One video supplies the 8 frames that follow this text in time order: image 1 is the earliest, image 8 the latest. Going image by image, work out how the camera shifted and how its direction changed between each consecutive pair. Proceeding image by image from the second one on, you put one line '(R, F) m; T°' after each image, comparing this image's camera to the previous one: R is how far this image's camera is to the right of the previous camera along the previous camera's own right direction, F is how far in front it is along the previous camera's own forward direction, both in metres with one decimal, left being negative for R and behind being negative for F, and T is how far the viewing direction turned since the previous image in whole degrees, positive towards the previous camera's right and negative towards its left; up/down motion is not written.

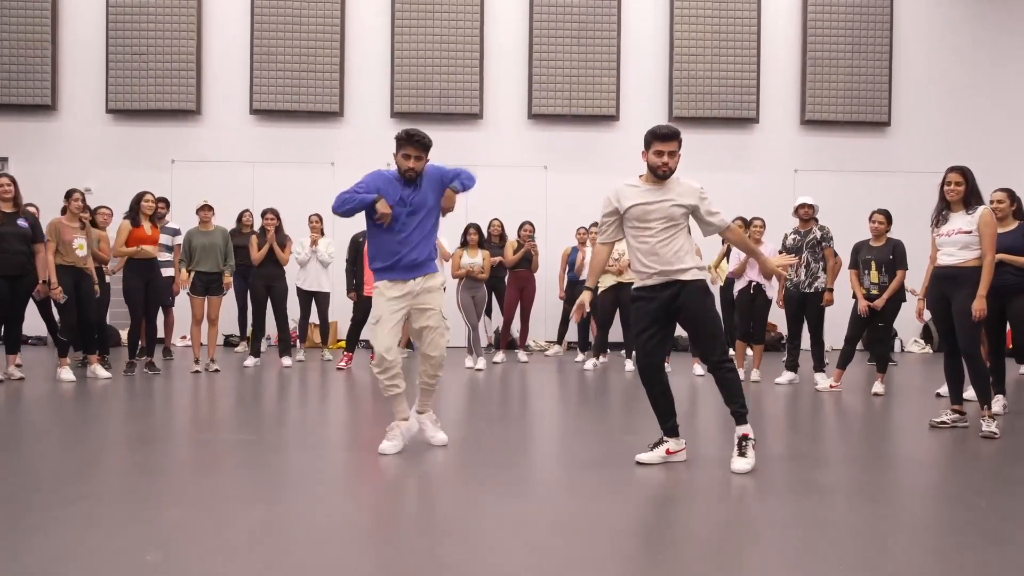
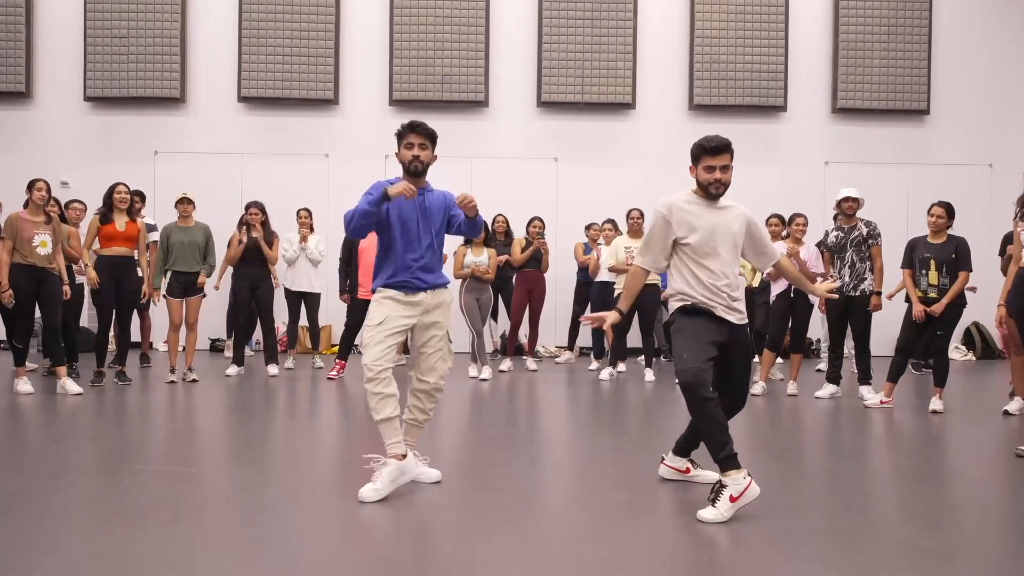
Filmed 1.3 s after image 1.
(0.0, +0.8) m; 0°
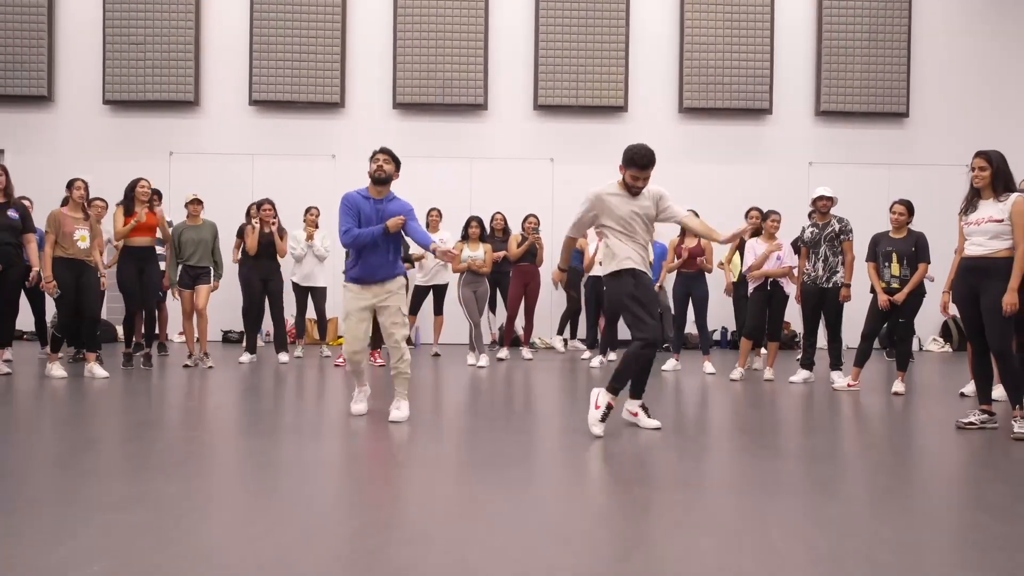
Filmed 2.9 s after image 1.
(+0.1, -0.5) m; 0°
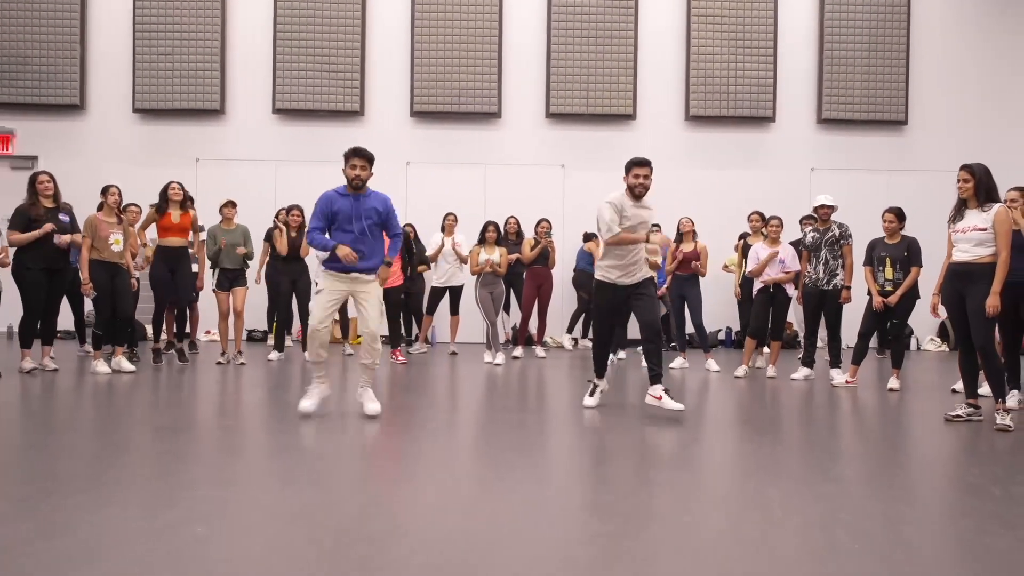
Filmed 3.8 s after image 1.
(-0.1, -0.4) m; 0°
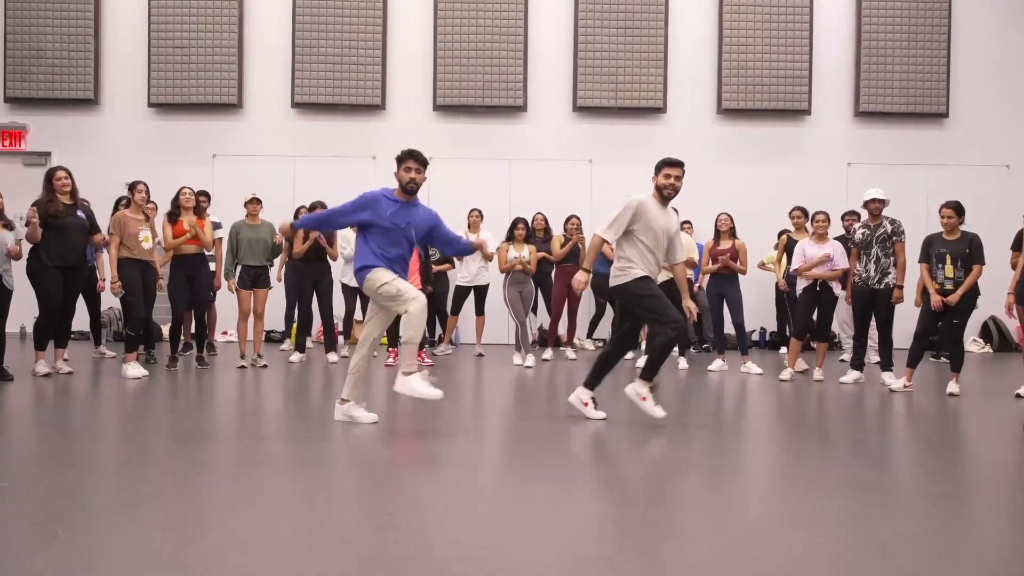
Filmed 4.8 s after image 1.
(-0.2, +0.3) m; -1°
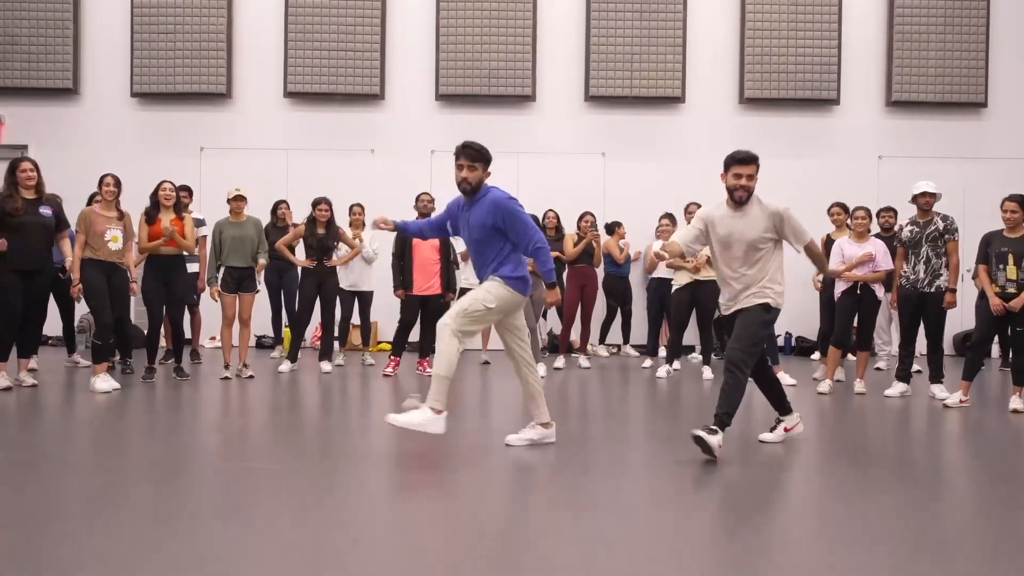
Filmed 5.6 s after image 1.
(-0.1, +0.7) m; 0°
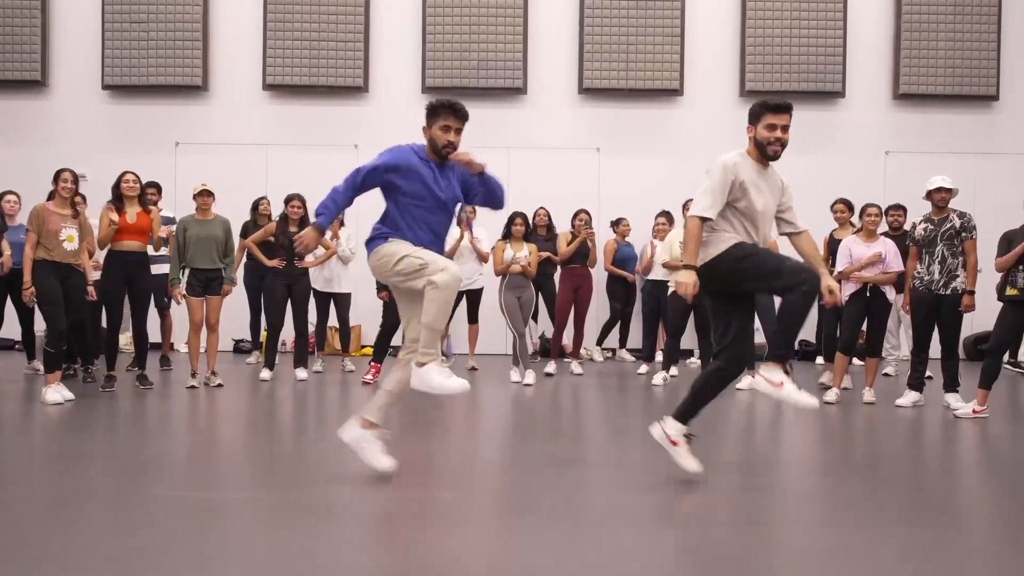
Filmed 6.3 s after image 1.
(+0.1, +0.4) m; 0°
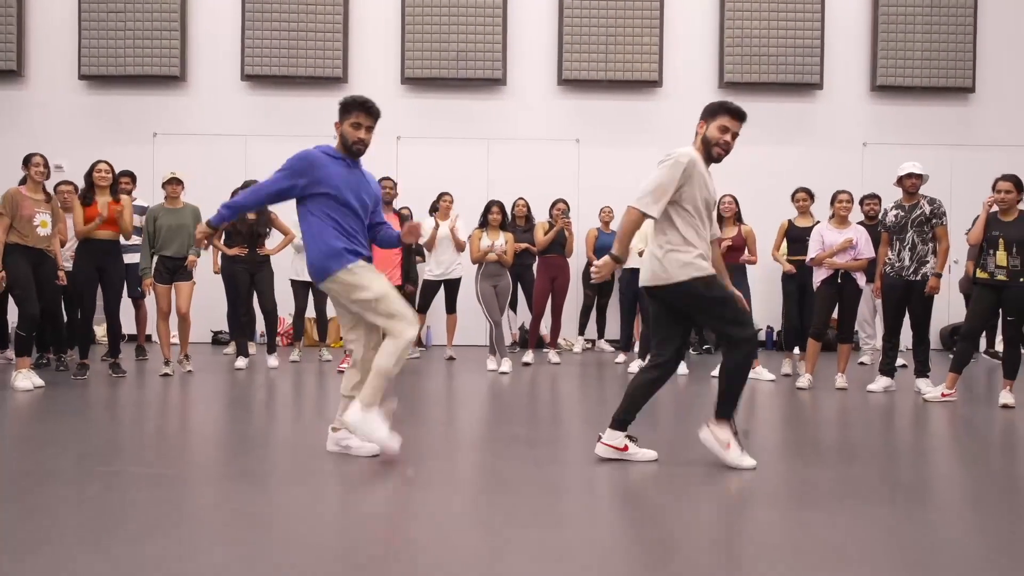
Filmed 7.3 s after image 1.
(+0.1, 0.0) m; +1°
